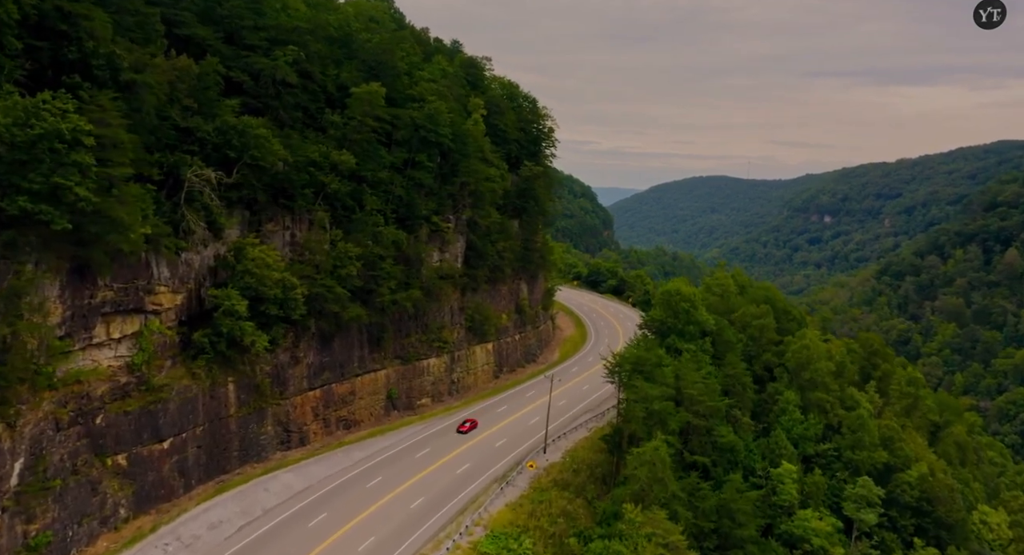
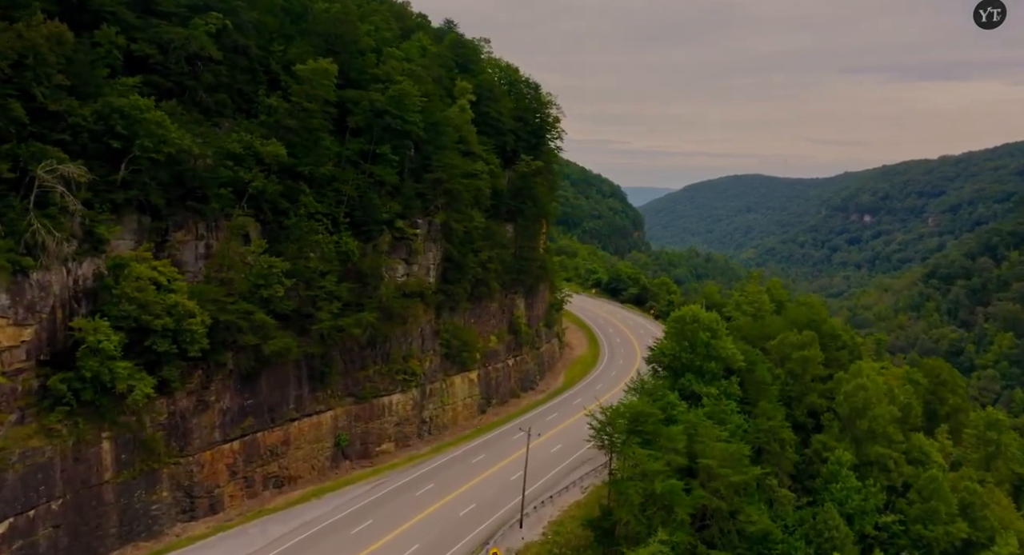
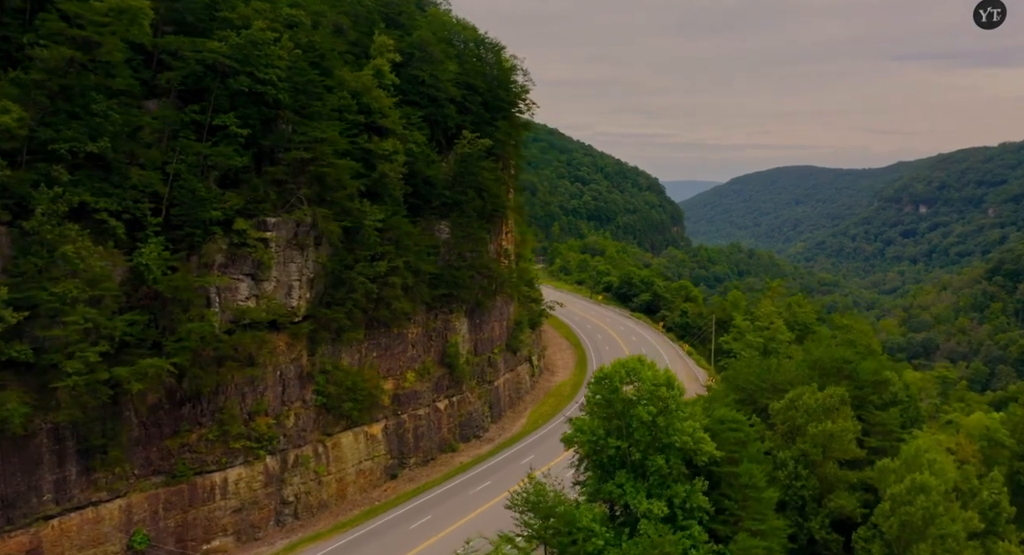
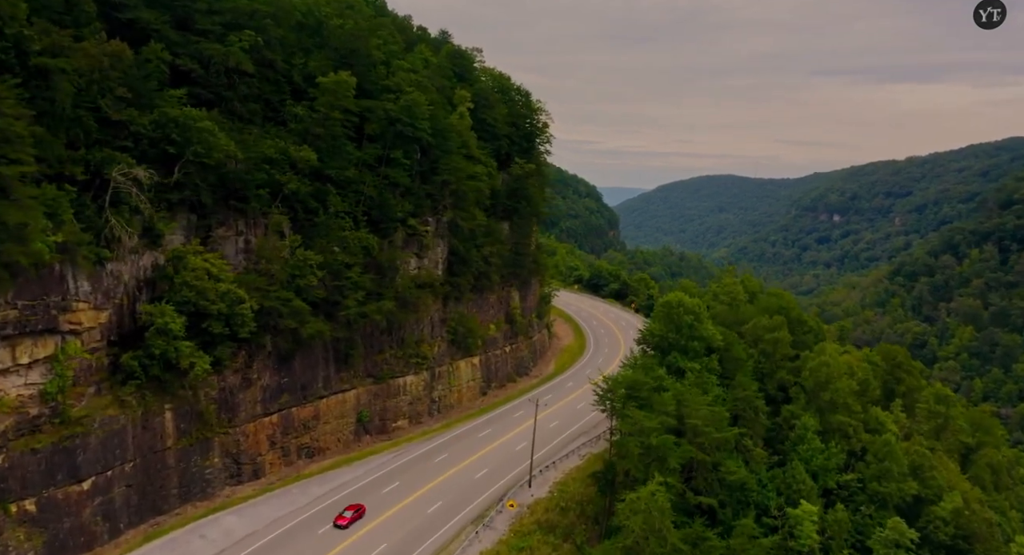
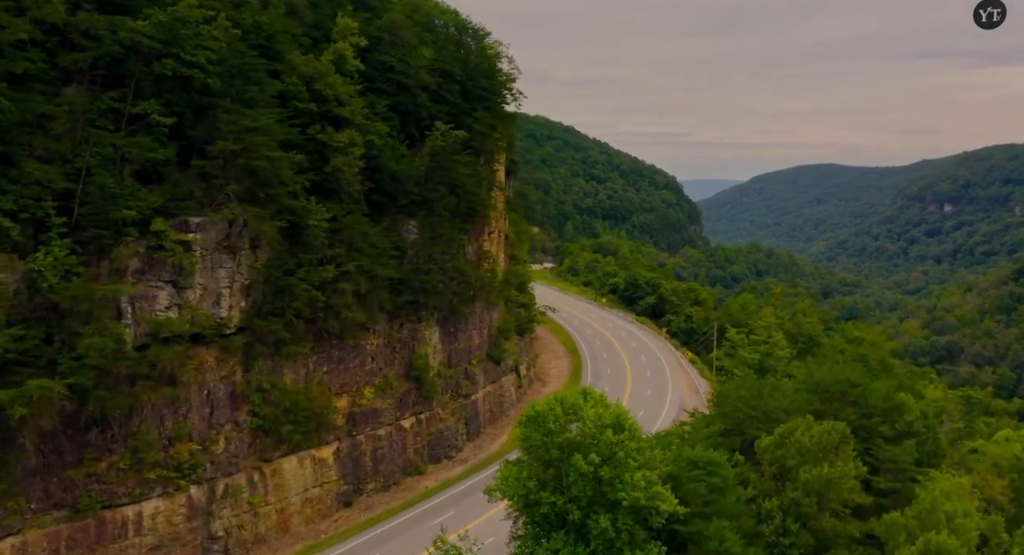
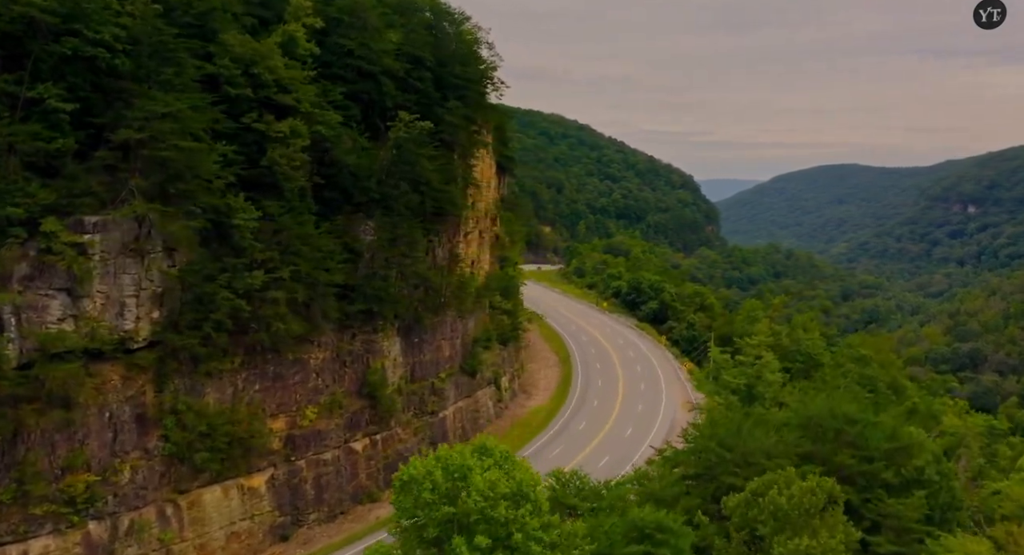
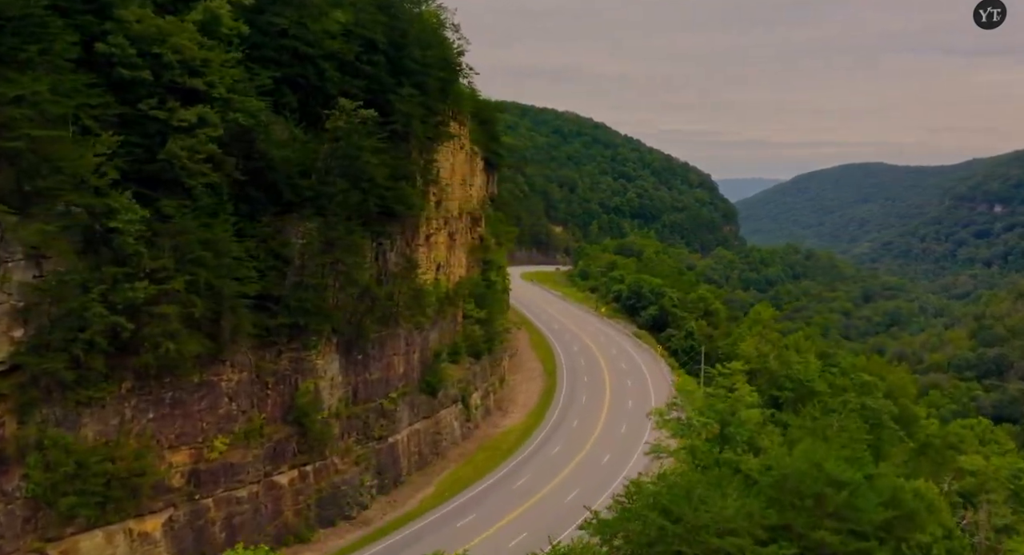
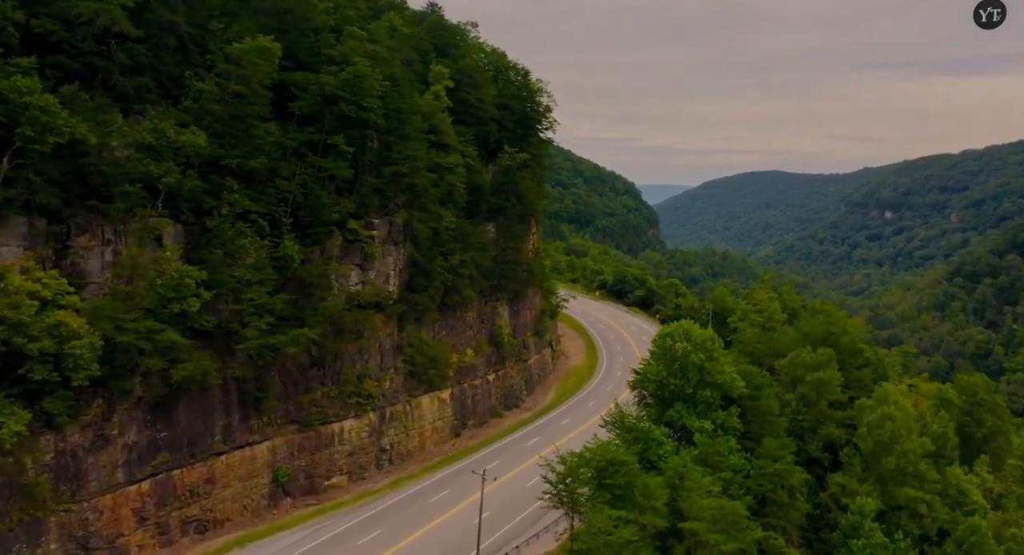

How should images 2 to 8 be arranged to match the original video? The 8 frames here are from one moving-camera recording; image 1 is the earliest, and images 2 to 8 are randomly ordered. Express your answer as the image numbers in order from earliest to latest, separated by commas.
4, 2, 8, 3, 5, 6, 7
